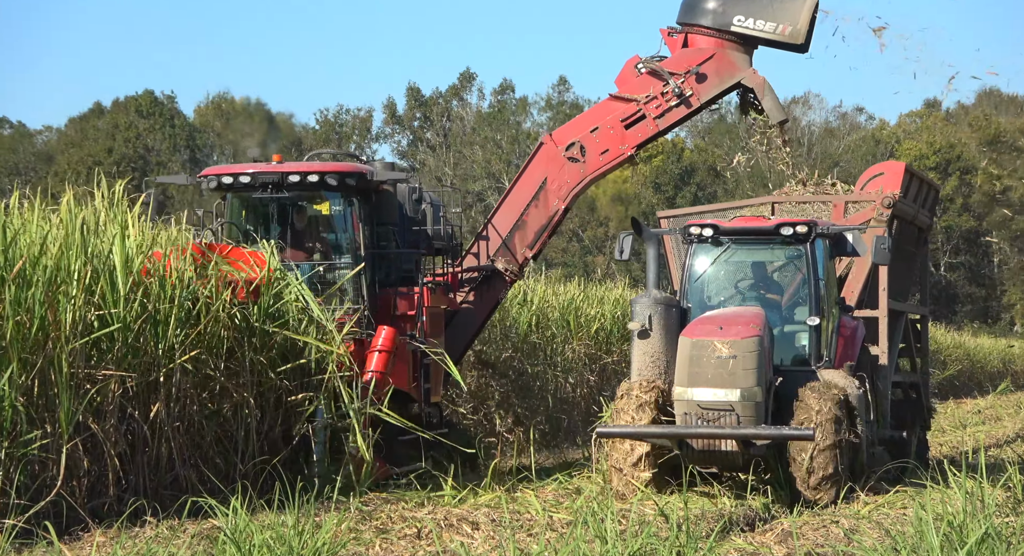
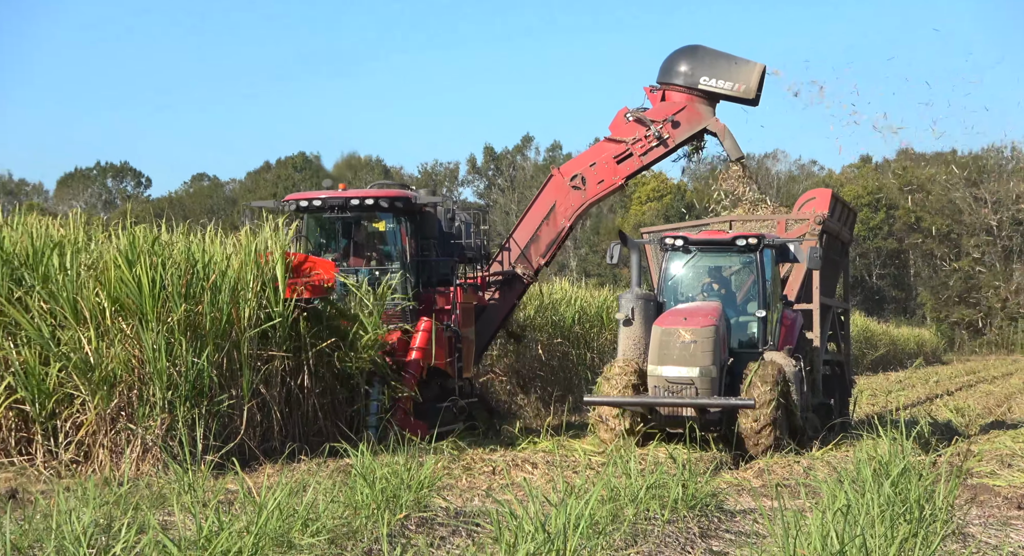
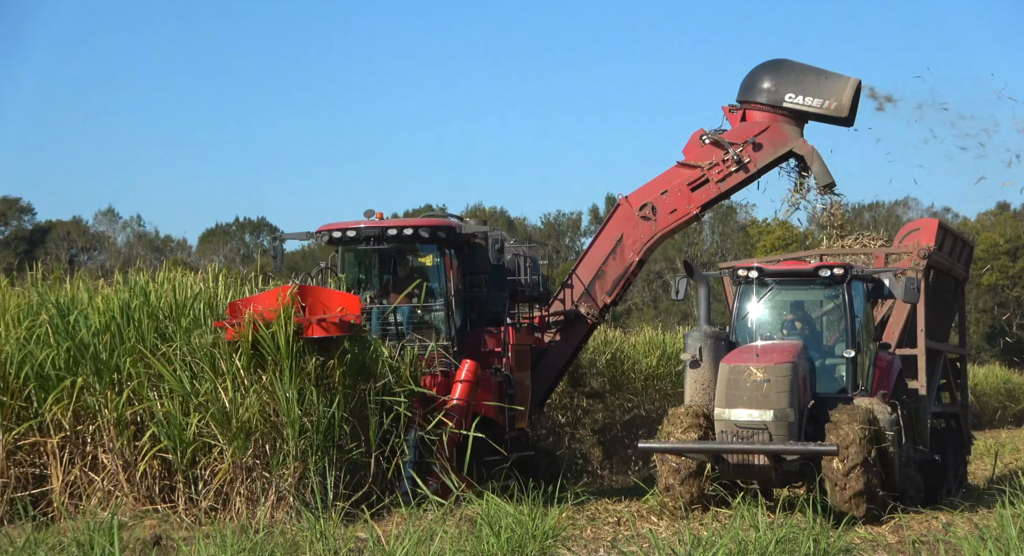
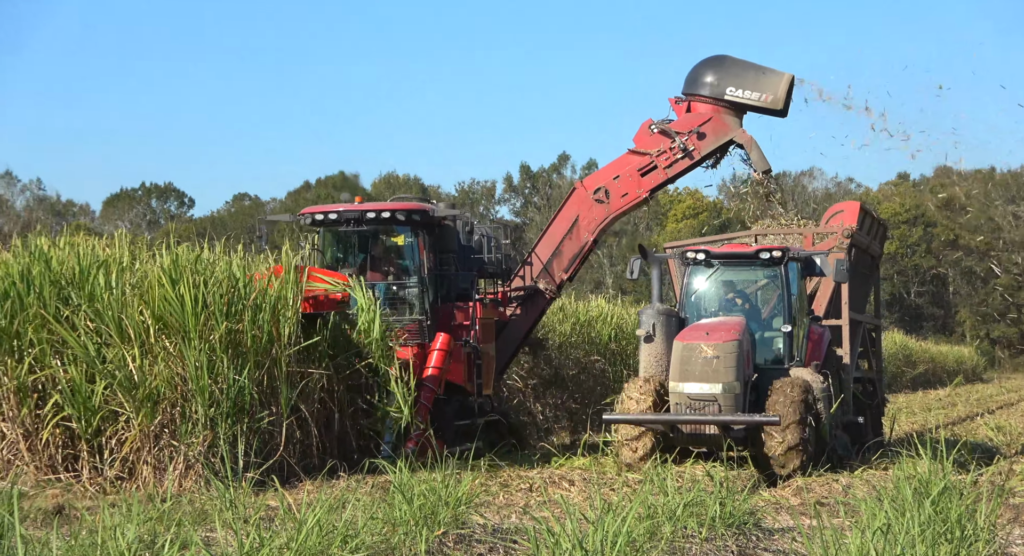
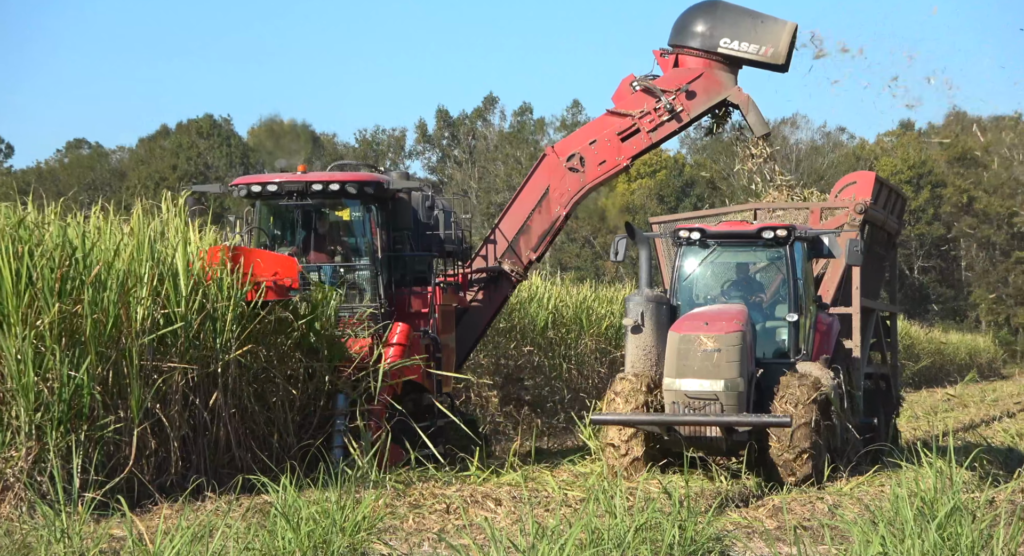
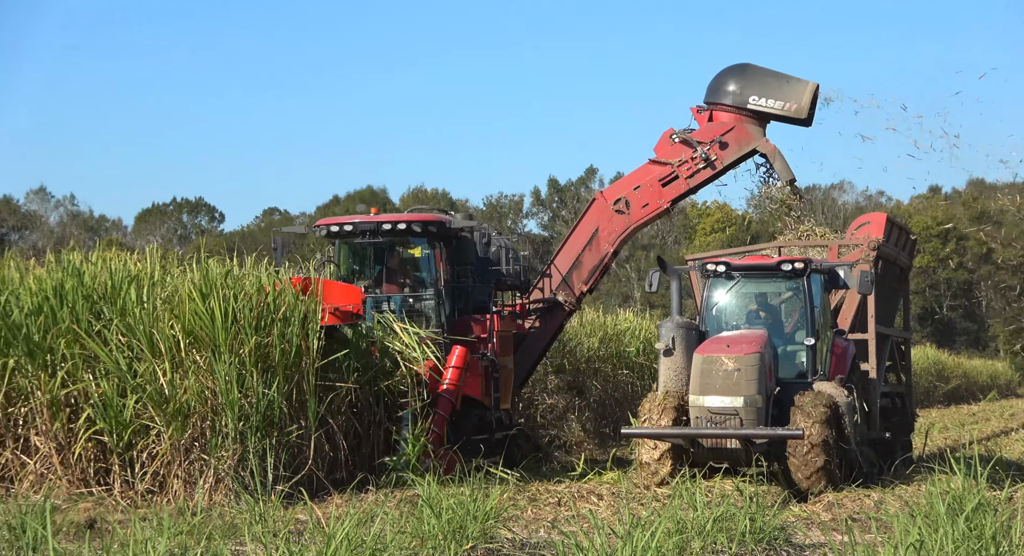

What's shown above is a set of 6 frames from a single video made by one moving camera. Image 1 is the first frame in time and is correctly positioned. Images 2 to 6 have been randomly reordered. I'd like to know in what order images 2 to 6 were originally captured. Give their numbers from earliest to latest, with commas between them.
5, 2, 4, 6, 3
